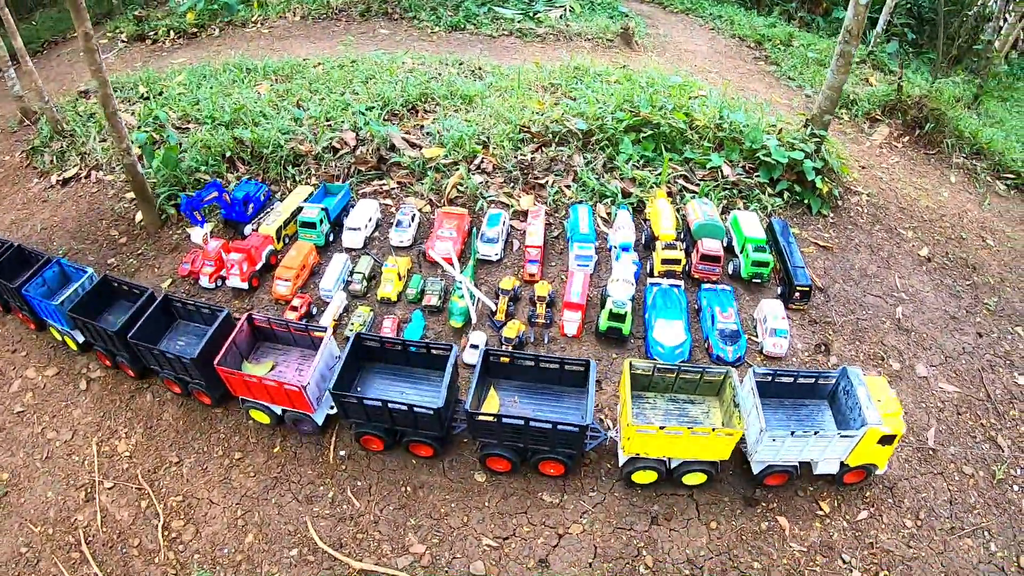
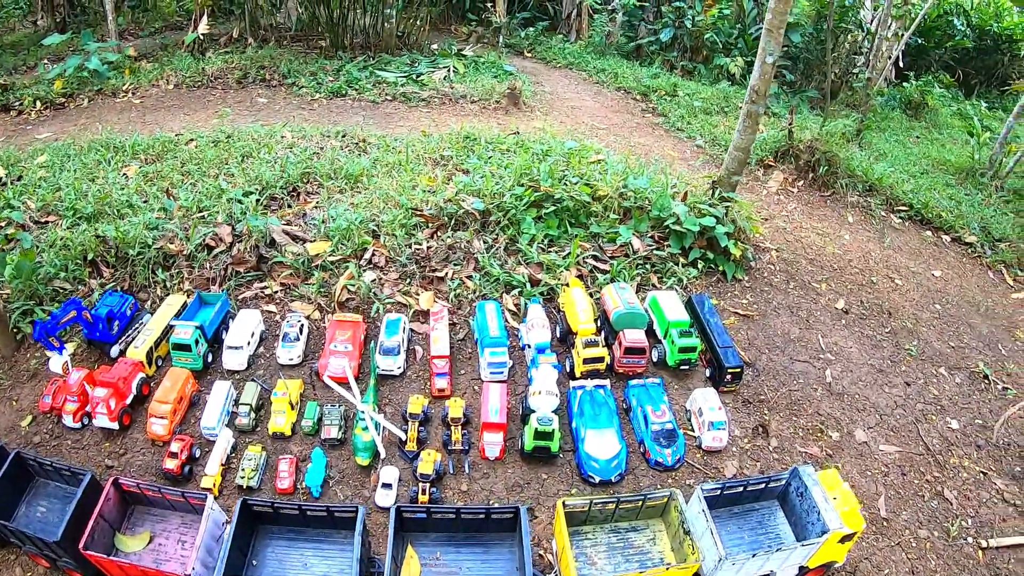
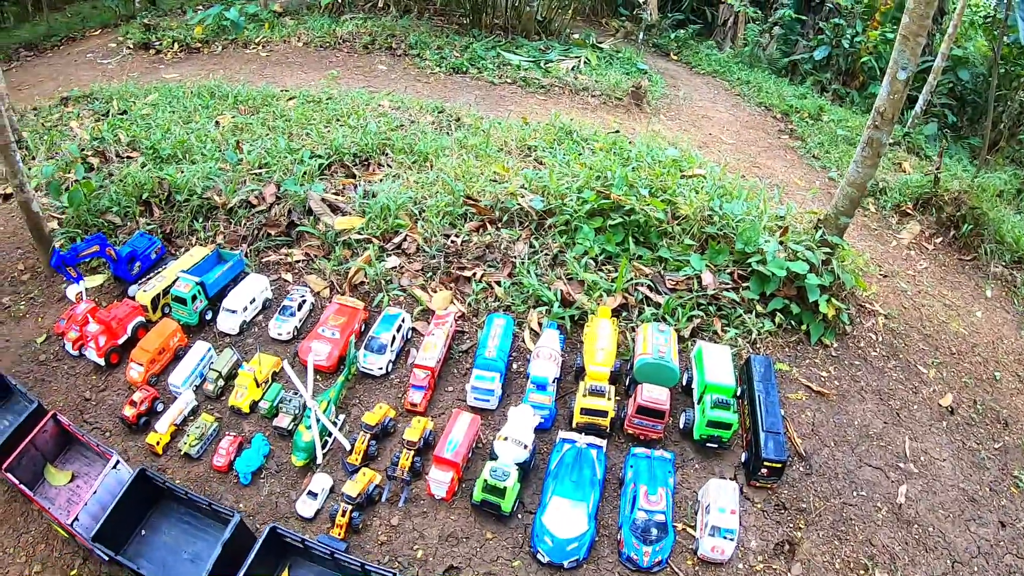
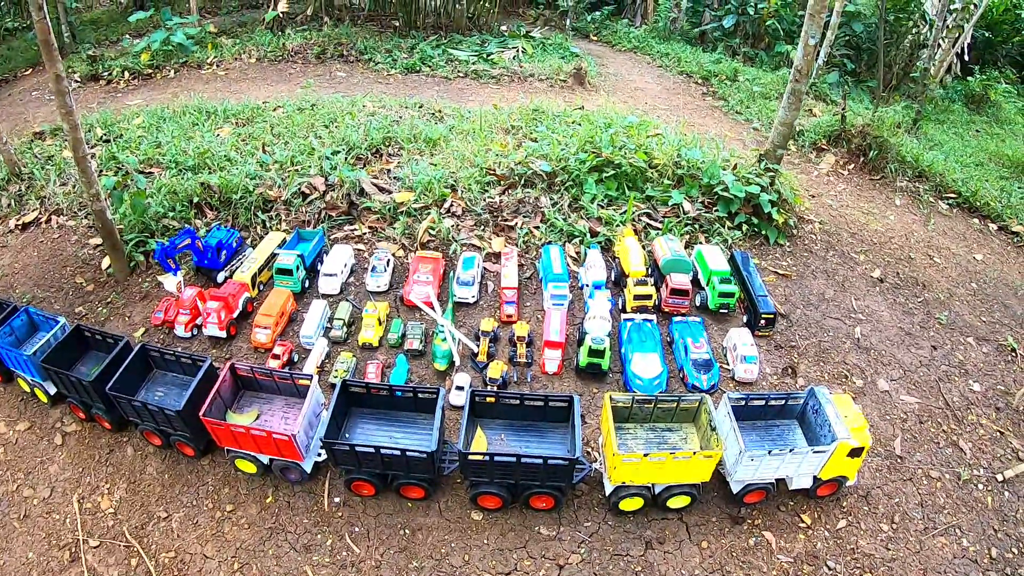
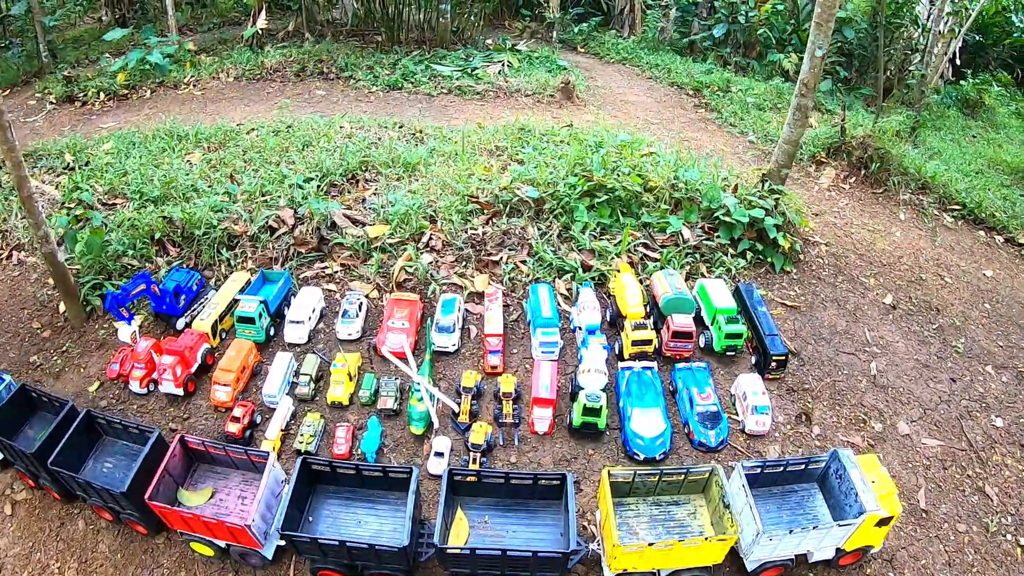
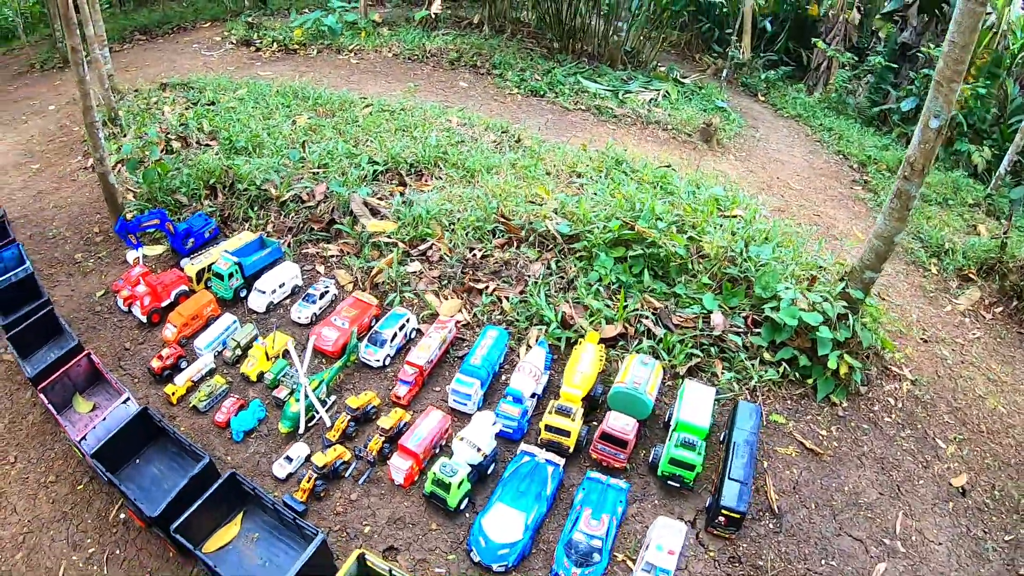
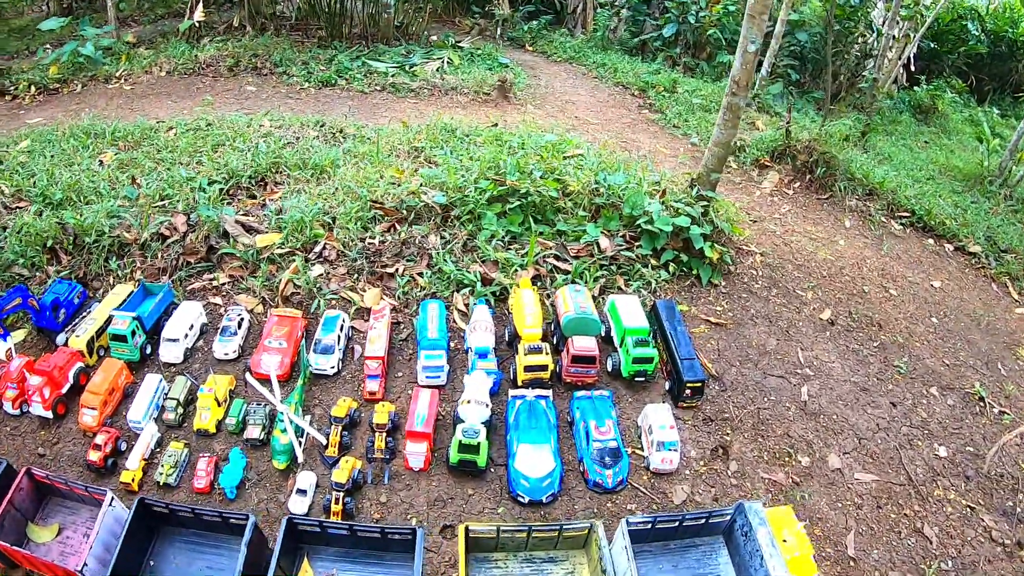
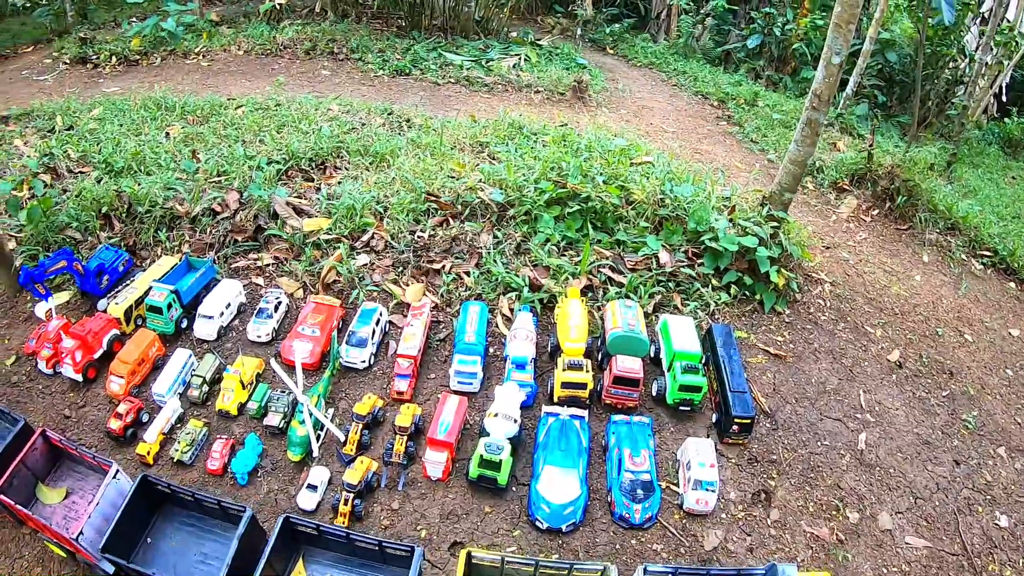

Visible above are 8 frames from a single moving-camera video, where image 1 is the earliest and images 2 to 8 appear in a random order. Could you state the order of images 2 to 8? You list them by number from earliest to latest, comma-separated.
4, 5, 2, 7, 8, 3, 6
